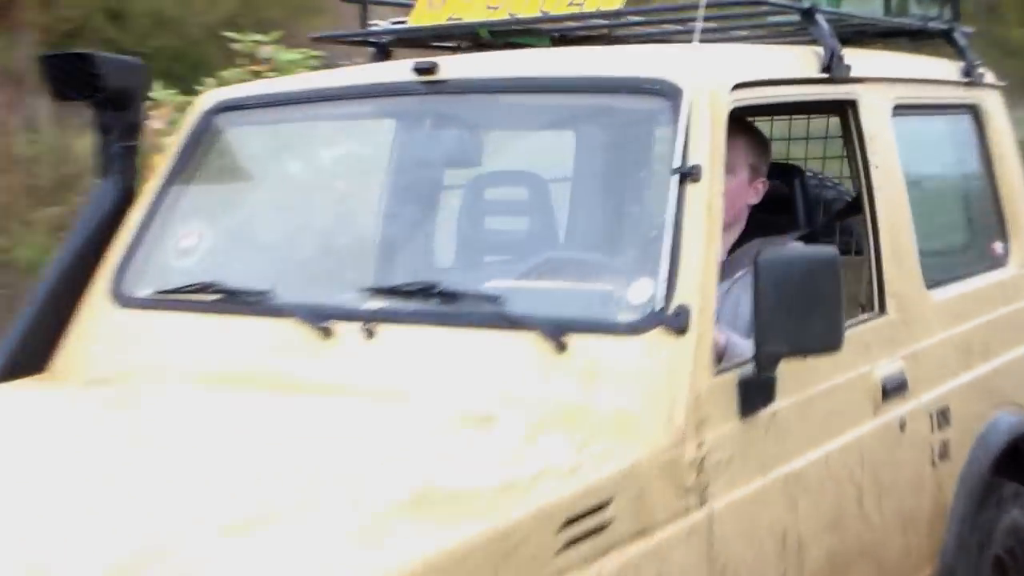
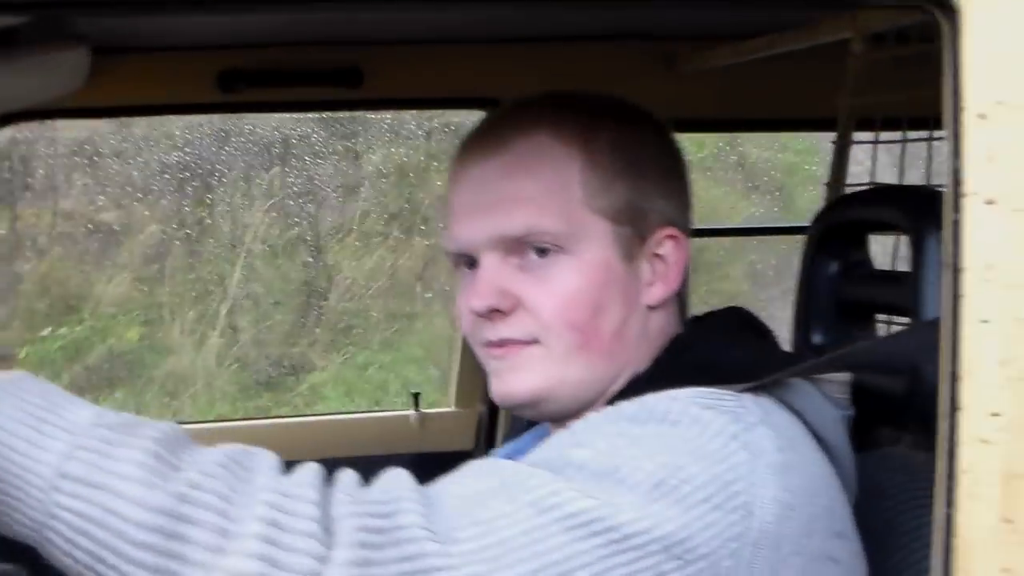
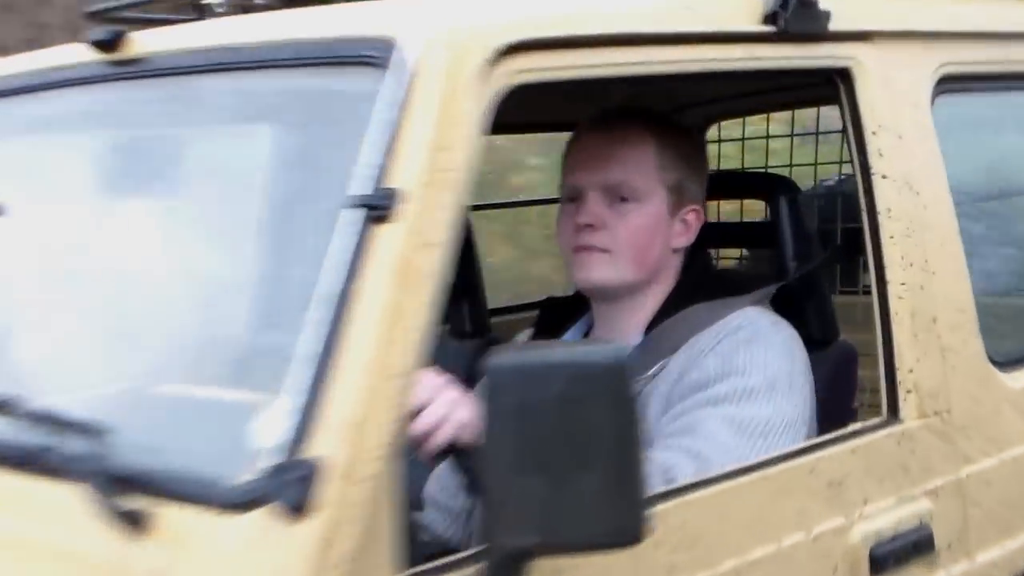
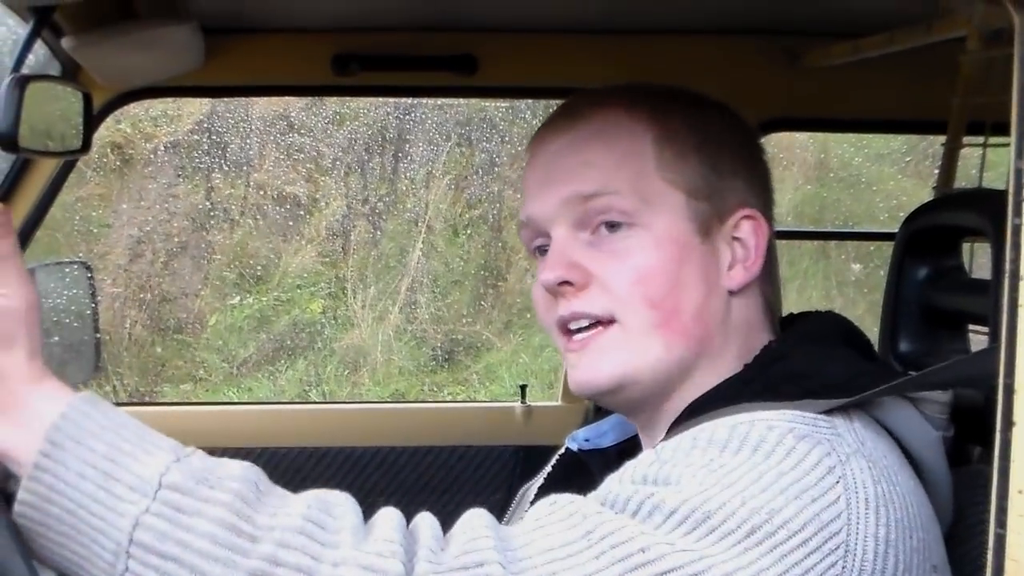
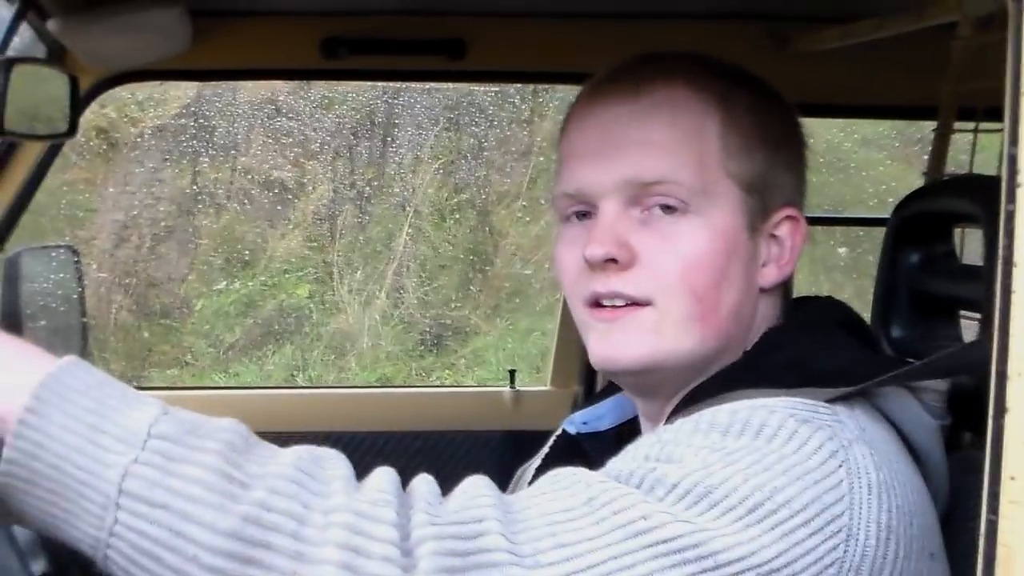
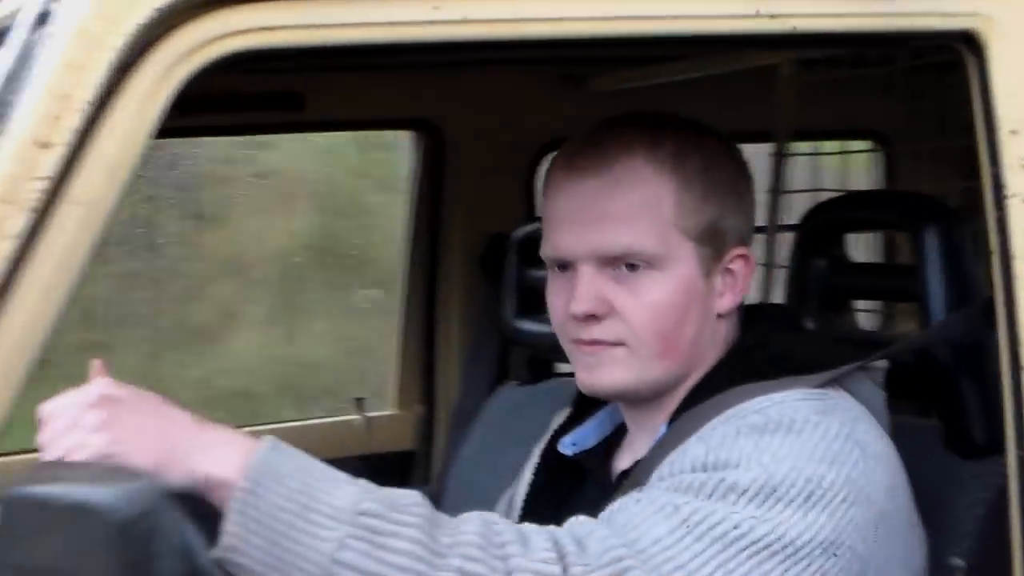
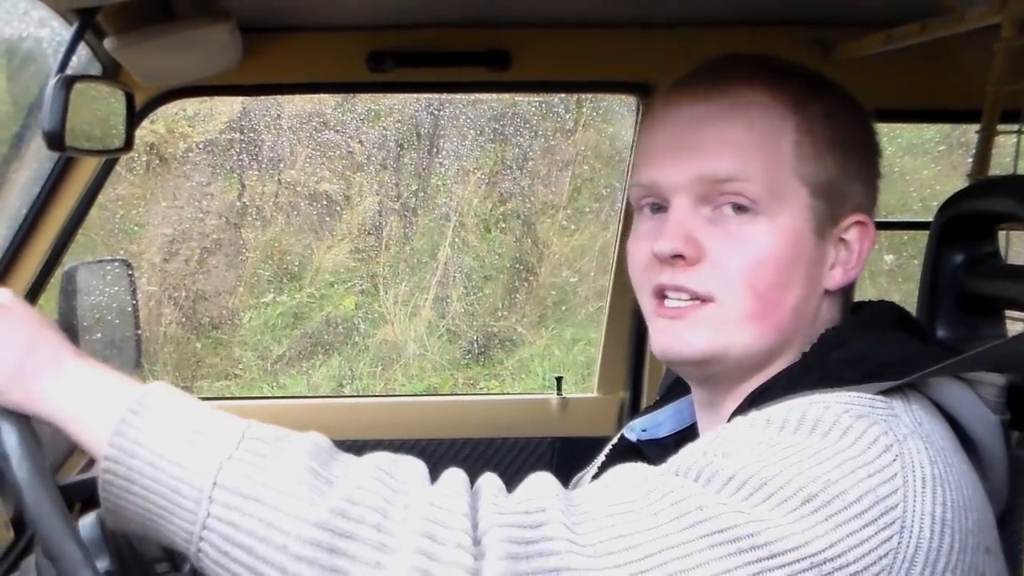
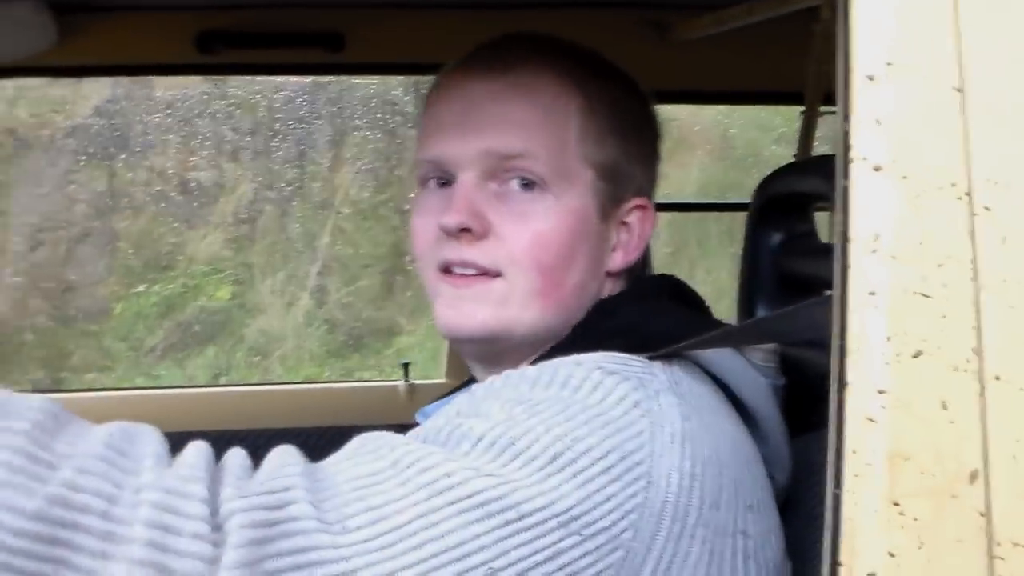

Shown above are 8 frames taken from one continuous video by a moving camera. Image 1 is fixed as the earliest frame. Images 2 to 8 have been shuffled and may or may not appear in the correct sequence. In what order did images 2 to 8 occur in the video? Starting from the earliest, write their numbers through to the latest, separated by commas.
3, 6, 2, 8, 5, 4, 7
